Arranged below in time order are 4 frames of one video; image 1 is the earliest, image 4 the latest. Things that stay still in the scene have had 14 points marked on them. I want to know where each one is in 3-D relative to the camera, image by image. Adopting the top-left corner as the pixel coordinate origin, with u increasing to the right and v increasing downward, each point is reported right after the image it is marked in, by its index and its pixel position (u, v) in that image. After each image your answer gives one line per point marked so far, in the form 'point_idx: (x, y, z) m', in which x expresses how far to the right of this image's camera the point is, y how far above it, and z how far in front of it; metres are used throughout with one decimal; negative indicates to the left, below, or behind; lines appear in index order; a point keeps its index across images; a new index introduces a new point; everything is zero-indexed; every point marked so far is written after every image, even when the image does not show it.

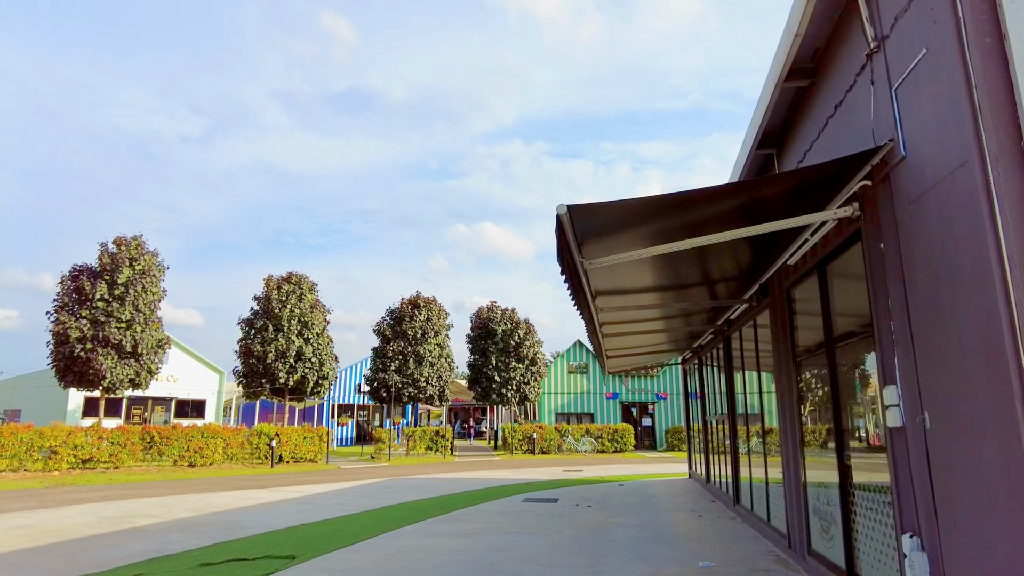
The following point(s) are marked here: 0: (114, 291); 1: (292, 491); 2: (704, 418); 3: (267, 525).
0: (-9.9, -0.1, +16.5) m
1: (-4.4, -4.1, +13.5) m
2: (+3.8, -2.5, +13.0) m
3: (-3.4, -3.3, +9.2) m
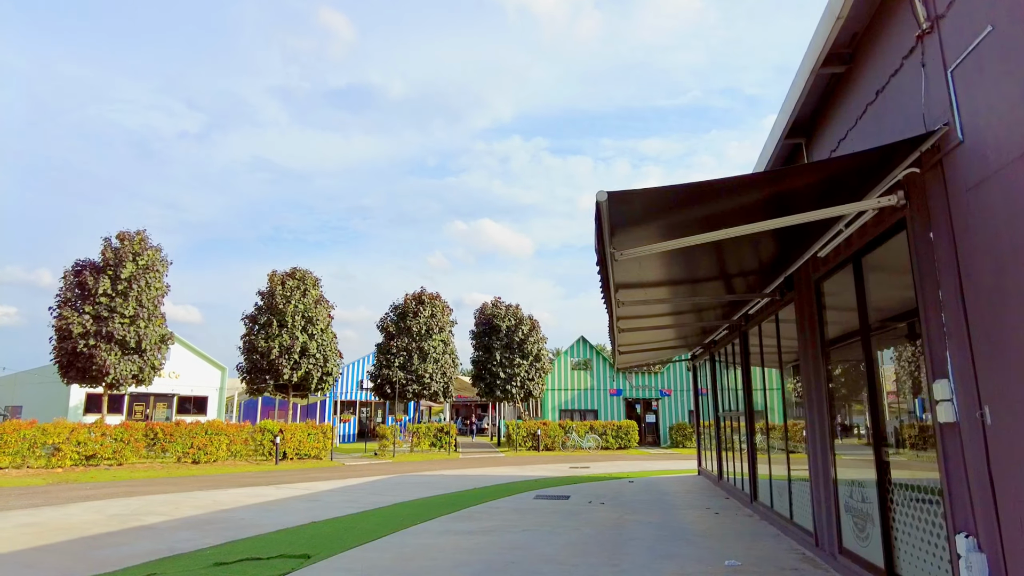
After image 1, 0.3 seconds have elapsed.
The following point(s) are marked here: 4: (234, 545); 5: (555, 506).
0: (-9.7, 0.0, +16.3) m
1: (-4.2, -4.0, +13.4) m
2: (+4.0, -2.5, +12.9) m
3: (-3.2, -3.2, +9.0) m
4: (-3.1, -2.9, +7.4) m
5: (+0.7, -3.4, +10.3) m
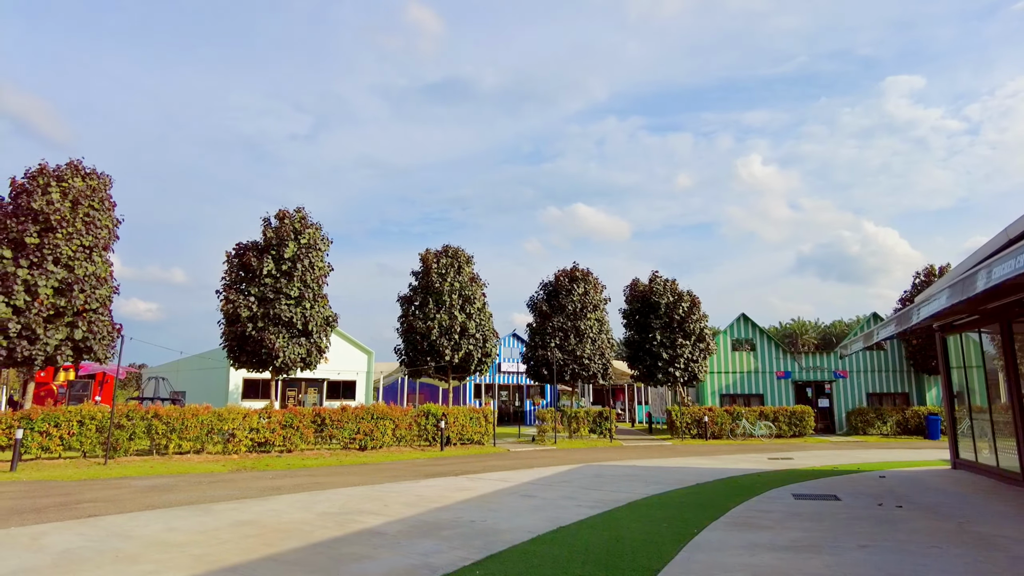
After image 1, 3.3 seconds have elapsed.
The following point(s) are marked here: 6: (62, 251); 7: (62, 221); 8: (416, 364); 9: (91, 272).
0: (-5.4, +0.5, +15.7) m
1: (-0.3, -3.5, +12.0) m
2: (+7.7, -1.7, +10.3) m
3: (+0.1, -2.7, +7.5) m
4: (-0.1, -2.4, +5.9) m
5: (+4.1, -2.8, +8.3) m
6: (-9.0, +0.8, +13.3) m
7: (-9.1, +1.3, +13.4) m
8: (-2.8, -2.2, +19.0) m
9: (-8.8, +0.3, +13.8) m
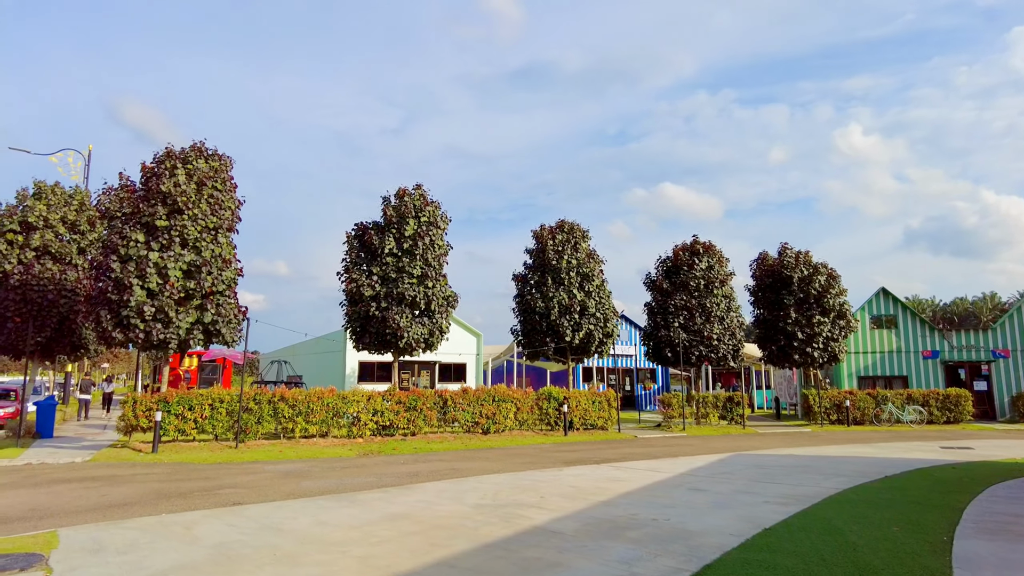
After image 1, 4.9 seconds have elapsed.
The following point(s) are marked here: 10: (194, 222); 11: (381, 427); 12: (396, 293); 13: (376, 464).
0: (-2.5, +1.0, +15.1) m
1: (+2.2, -3.0, +10.9) m
2: (+9.8, -1.0, +8.1) m
3: (+2.0, -2.3, +6.4) m
4: (+1.6, -2.1, +4.8) m
5: (+6.0, -2.3, +6.6) m
6: (-6.4, +1.1, +13.2) m
7: (-6.5, +1.7, +13.3) m
8: (+0.6, -1.6, +18.1) m
9: (-6.1, +0.7, +13.7) m
10: (-6.4, +1.3, +13.3) m
11: (-3.1, -3.2, +15.5) m
12: (-2.7, -0.1, +14.9) m
13: (-2.4, -3.2, +12.0) m
